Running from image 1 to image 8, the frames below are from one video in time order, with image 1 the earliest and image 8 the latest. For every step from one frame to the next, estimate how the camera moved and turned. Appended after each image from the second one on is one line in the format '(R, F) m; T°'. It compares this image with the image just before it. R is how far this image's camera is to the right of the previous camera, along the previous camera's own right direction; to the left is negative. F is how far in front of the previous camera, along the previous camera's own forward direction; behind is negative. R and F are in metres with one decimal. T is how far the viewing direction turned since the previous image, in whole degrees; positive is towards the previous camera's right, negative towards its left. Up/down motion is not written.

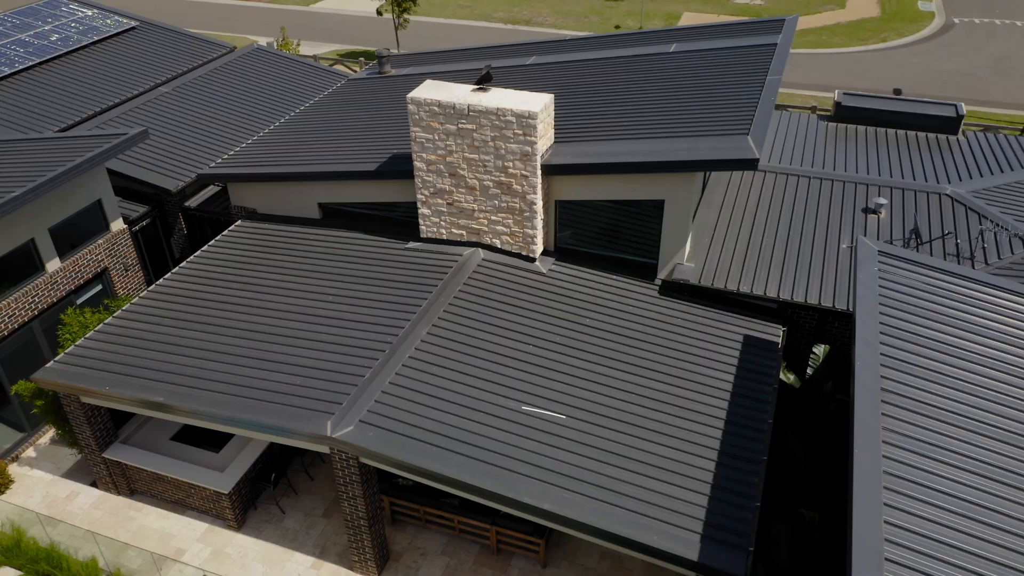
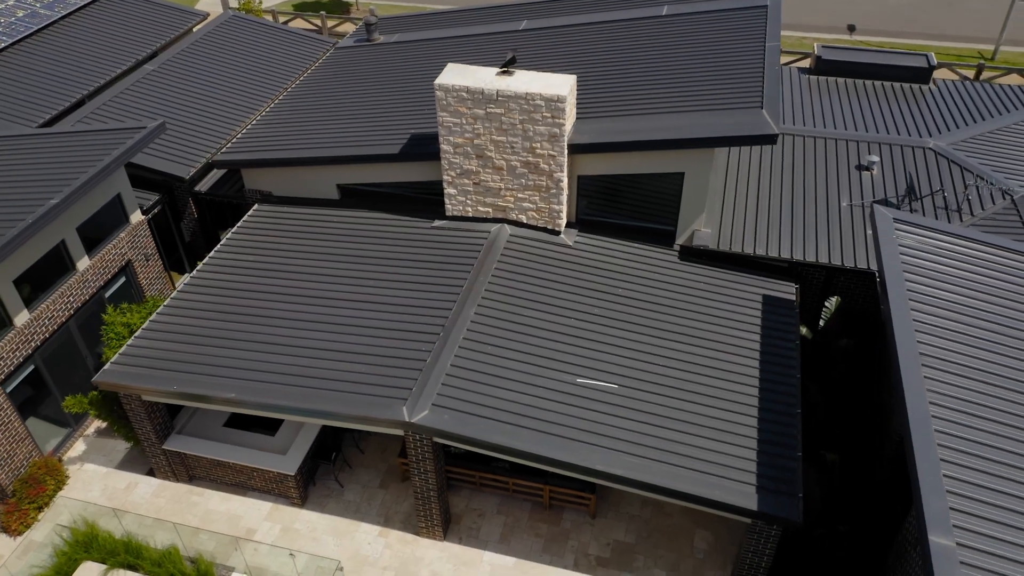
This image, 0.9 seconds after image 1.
(-2.2, -0.9) m; +4°
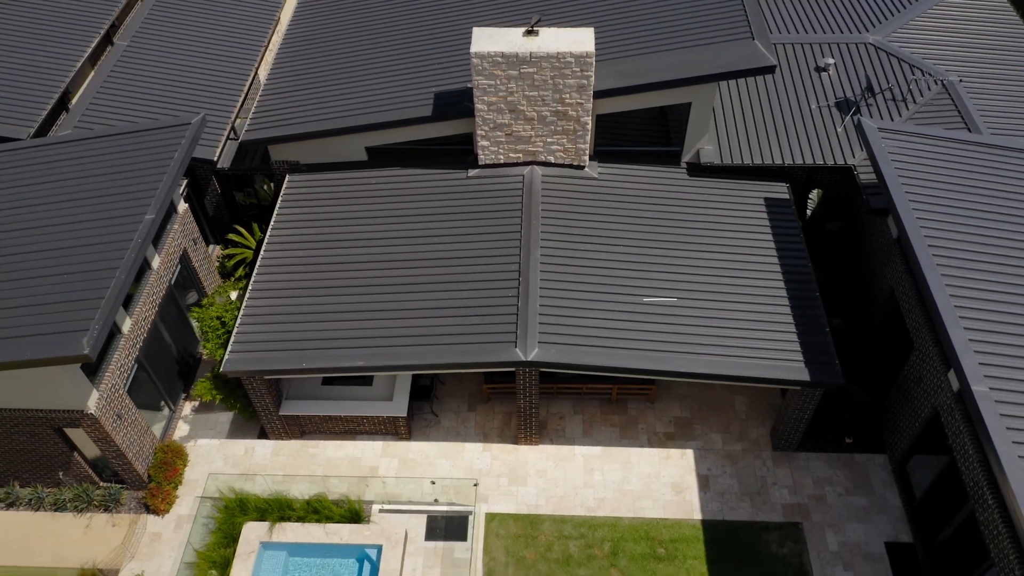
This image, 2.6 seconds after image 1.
(-4.5, -2.2) m; +8°
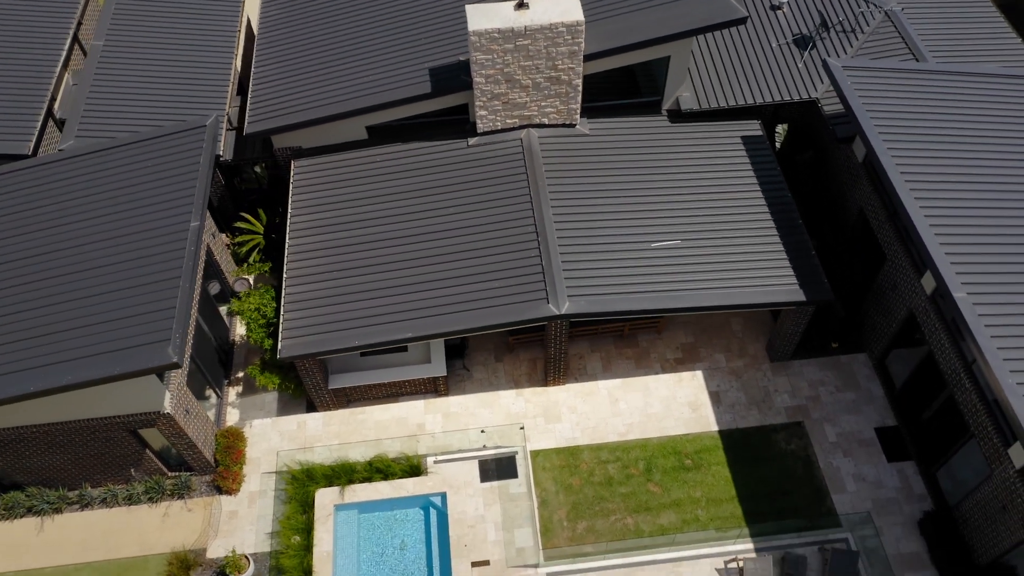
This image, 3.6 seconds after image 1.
(-2.4, -1.7) m; +5°
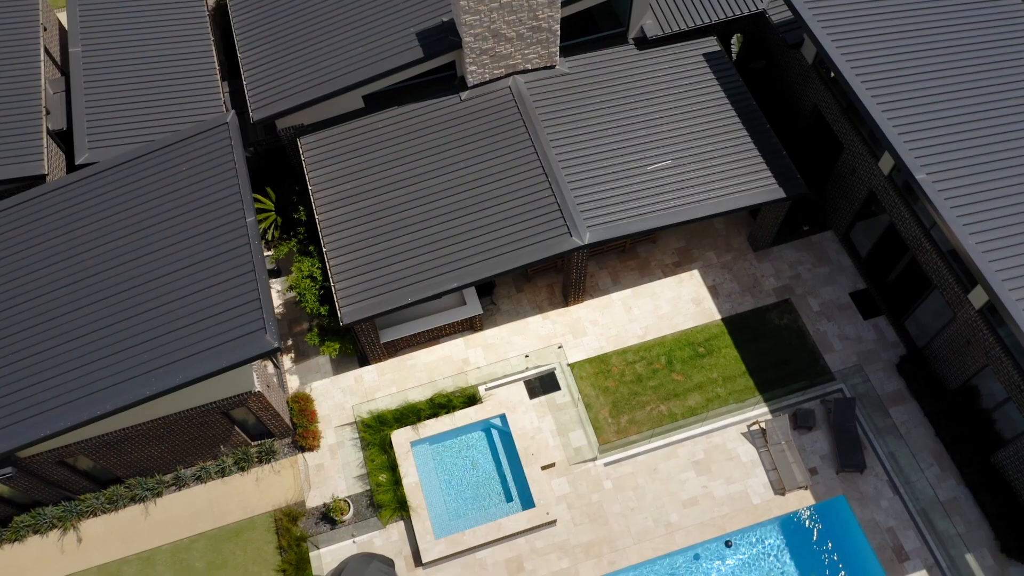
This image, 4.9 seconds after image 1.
(-3.0, -2.3) m; +5°
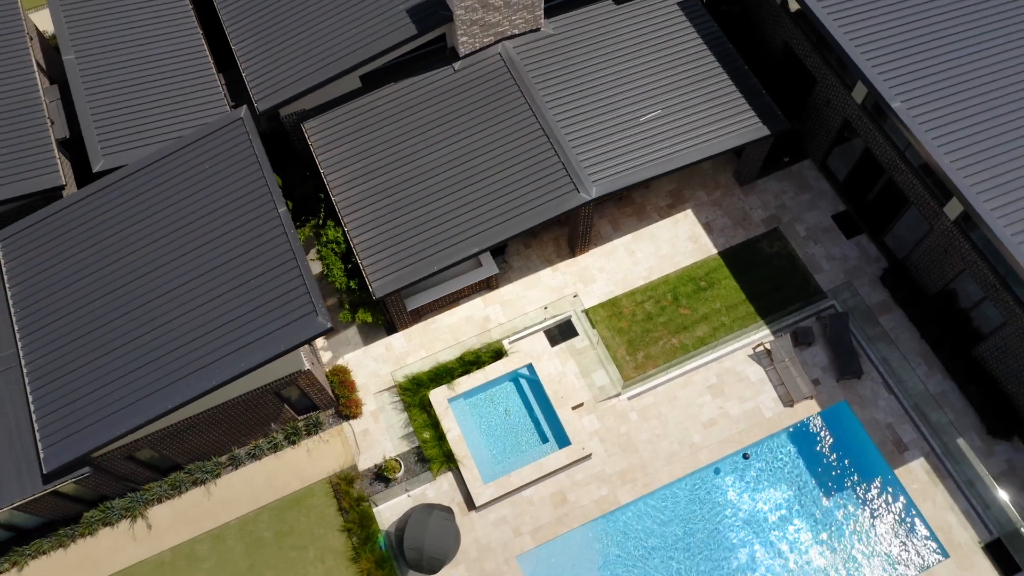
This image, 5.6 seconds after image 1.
(-1.8, -1.5) m; +3°
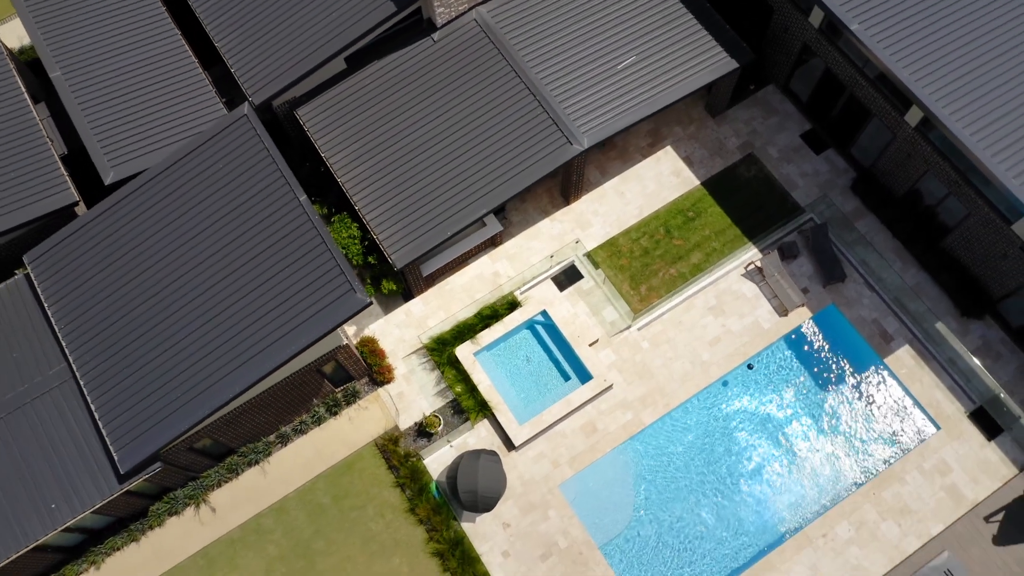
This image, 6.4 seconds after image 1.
(-1.8, -1.6) m; +3°
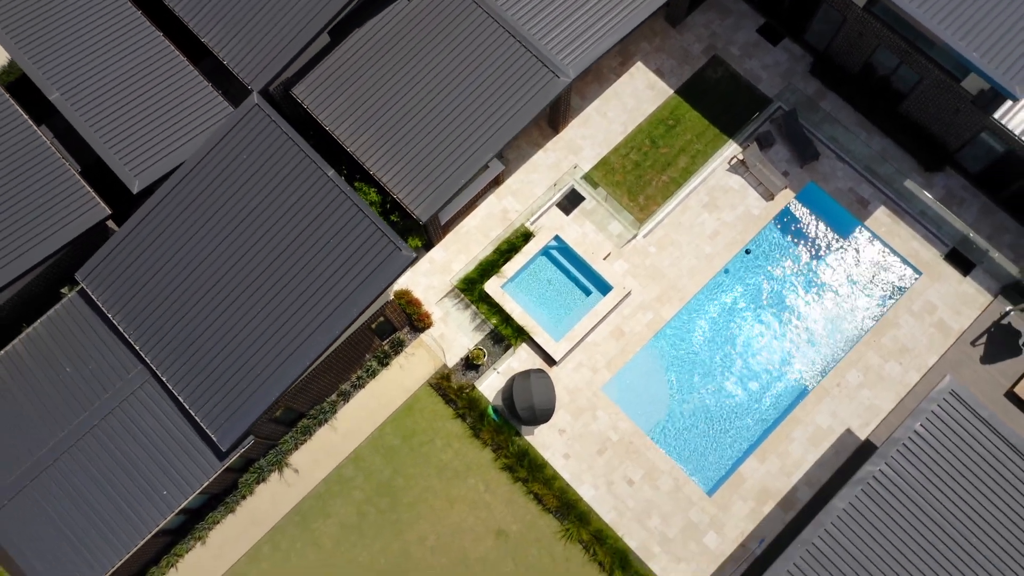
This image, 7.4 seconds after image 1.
(-2.3, -2.2) m; +3°
